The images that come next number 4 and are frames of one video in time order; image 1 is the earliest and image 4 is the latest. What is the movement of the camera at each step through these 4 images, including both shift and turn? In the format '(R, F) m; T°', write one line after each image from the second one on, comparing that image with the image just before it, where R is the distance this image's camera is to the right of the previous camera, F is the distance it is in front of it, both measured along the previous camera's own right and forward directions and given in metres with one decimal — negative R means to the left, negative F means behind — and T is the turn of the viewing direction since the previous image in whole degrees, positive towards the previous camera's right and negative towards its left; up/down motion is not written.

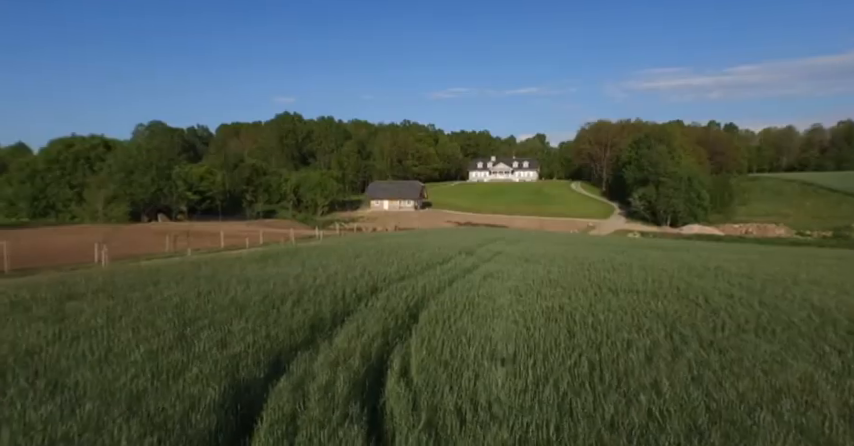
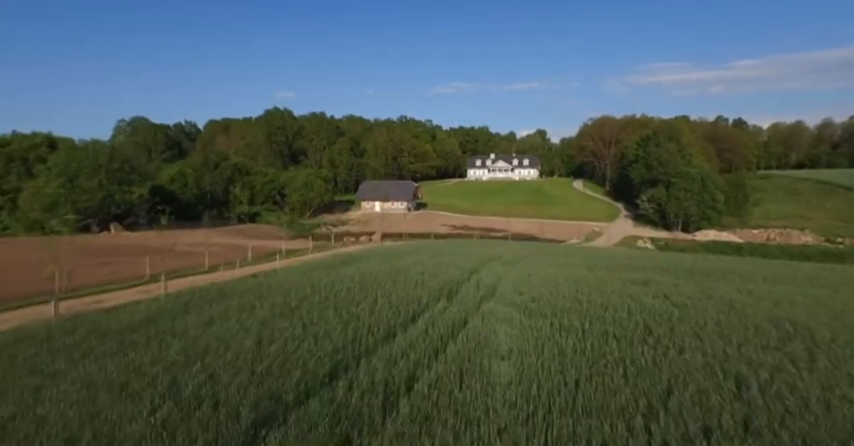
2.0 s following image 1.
(+0.9, +4.1) m; 0°
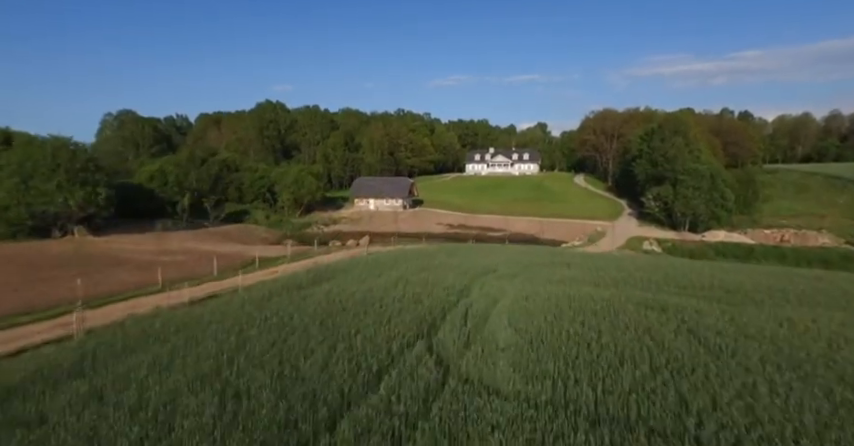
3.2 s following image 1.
(+0.6, +2.5) m; 0°
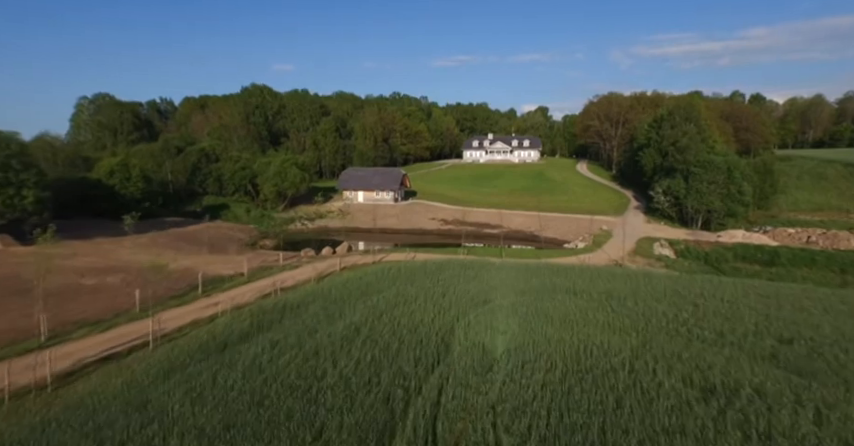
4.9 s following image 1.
(+1.0, +4.1) m; 0°
